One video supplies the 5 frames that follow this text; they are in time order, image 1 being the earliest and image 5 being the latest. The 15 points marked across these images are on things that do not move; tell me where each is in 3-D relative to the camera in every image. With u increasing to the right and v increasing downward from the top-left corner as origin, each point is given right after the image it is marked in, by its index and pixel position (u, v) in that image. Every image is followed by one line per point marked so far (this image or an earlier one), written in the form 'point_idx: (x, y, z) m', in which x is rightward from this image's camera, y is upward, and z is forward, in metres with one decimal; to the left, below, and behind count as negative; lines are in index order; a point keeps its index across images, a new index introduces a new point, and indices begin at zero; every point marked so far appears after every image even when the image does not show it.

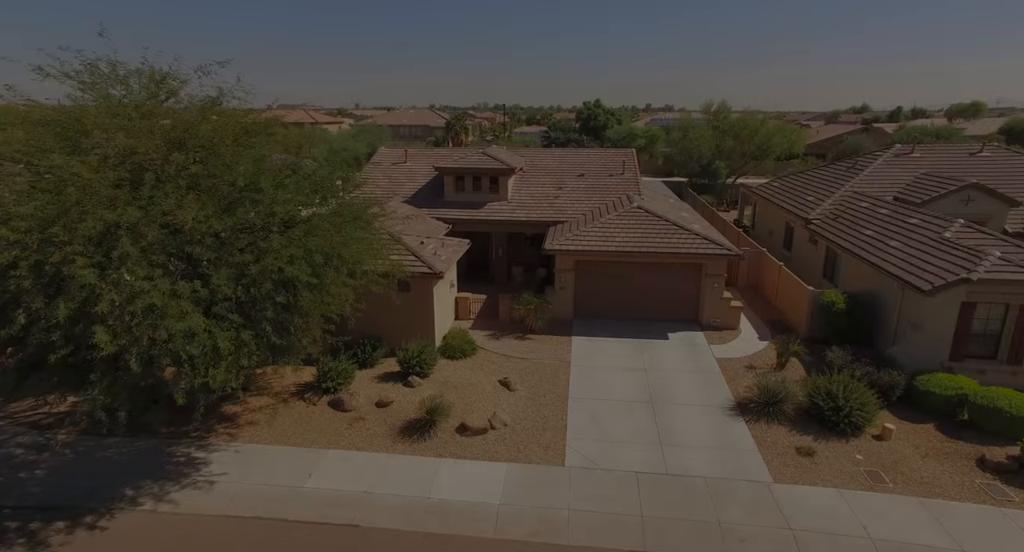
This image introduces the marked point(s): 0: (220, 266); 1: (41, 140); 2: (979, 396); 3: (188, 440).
0: (-4.7, +0.2, +9.2) m
1: (-7.3, +2.2, +8.9) m
2: (+9.9, -2.5, +12.0) m
3: (-6.7, -3.4, +11.7) m
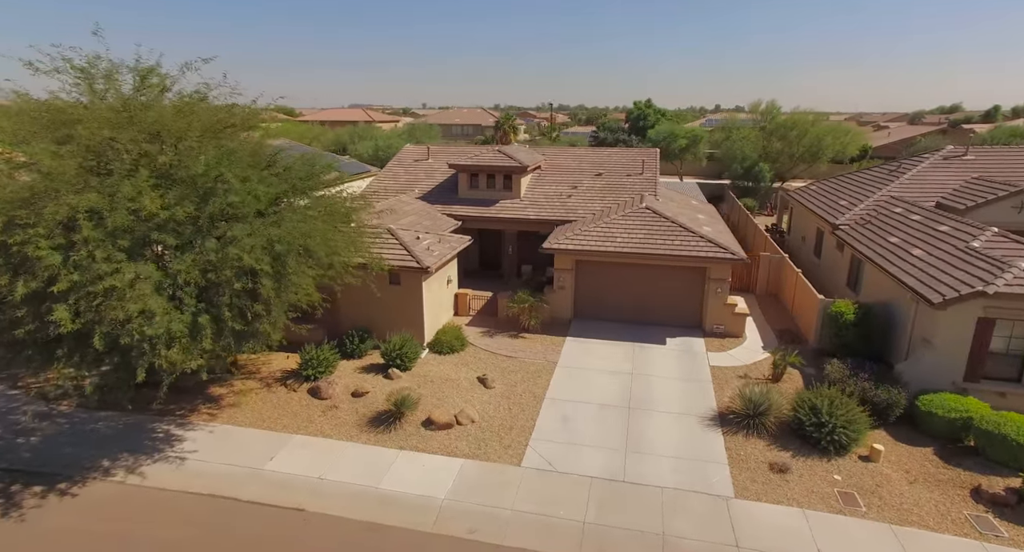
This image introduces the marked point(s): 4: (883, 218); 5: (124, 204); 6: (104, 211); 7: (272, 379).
0: (-5.6, +0.4, +9.6) m
1: (-8.1, +2.5, +9.6) m
2: (+9.1, -2.8, +11.0) m
3: (-7.4, -3.1, +12.4) m
4: (+12.6, +2.0, +19.4) m
5: (-6.2, +1.1, +9.1) m
6: (-6.5, +1.0, +9.0) m
7: (-5.8, -2.5, +13.7) m
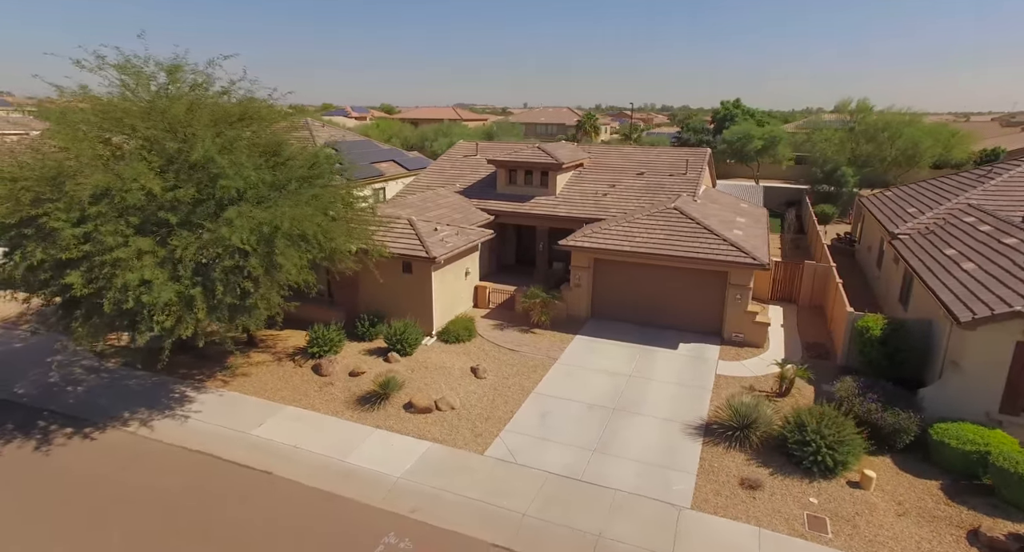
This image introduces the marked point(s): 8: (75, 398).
0: (-6.2, +0.8, +10.7) m
1: (-8.6, +3.1, +11.1) m
2: (+8.4, -3.1, +9.7) m
3: (-7.7, -2.5, +13.7) m
4: (+13.4, +1.4, +17.5) m
5: (-6.9, +1.6, +10.3) m
6: (-7.1, +1.5, +10.2) m
7: (-5.9, -2.0, +14.8) m
8: (-10.1, -2.8, +13.2) m
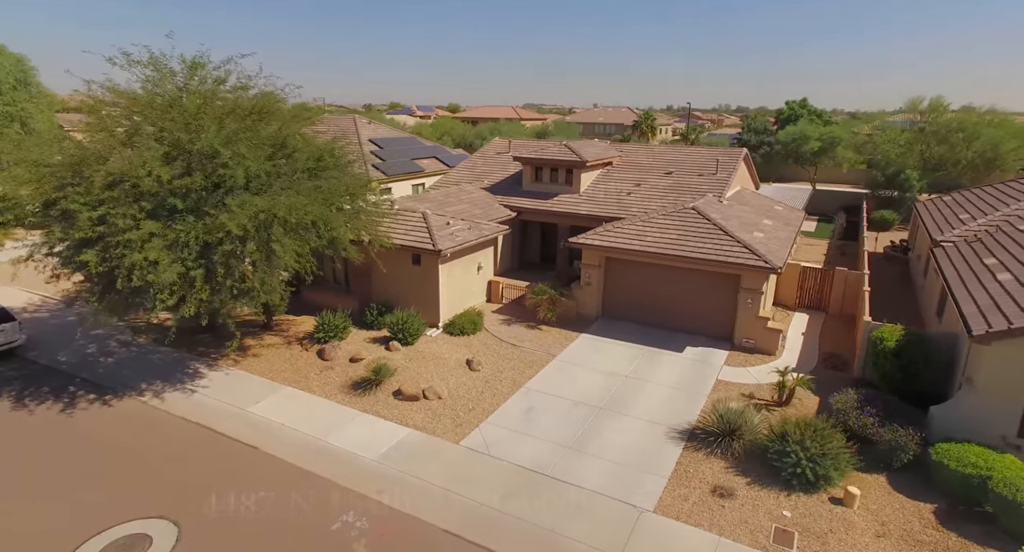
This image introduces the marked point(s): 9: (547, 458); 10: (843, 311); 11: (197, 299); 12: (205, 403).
0: (-6.5, +1.2, +11.5) m
1: (-8.8, +3.5, +12.1) m
2: (+7.7, -3.2, +8.9) m
3: (-7.8, -2.1, +14.6) m
4: (+13.7, +1.1, +16.1) m
5: (-7.2, +2.0, +11.1) m
6: (-7.5, +1.9, +11.1) m
7: (-5.9, -1.7, +15.5) m
8: (-10.2, -2.3, +14.3) m
9: (+0.7, -3.4, +10.8) m
10: (+10.5, -1.1, +18.0) m
11: (-6.3, -0.5, +11.6) m
12: (-6.8, -2.8, +12.7) m
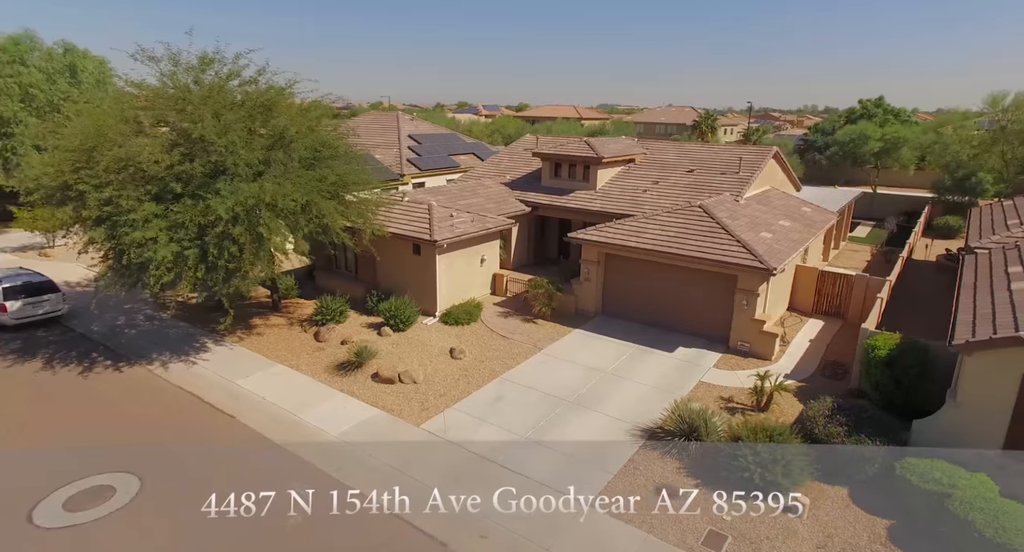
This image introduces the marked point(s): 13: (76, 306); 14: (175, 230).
0: (-7.1, +1.7, +12.4) m
1: (-9.2, +4.0, +13.3) m
2: (+6.6, -3.3, +8.3) m
3: (-8.2, -1.6, +15.7) m
4: (+13.5, +0.8, +14.6) m
5: (-7.8, +2.5, +12.1) m
6: (-8.1, +2.4, +12.1) m
7: (-6.1, -1.2, +16.3) m
8: (-10.6, -1.7, +15.7) m
9: (-0.2, -3.2, +10.9) m
10: (+10.4, -1.3, +16.9) m
11: (-7.0, 0.0, +12.5) m
12: (-7.4, -2.3, +13.6) m
13: (-13.7, -1.0, +17.9) m
14: (-7.2, +1.0, +12.3) m
